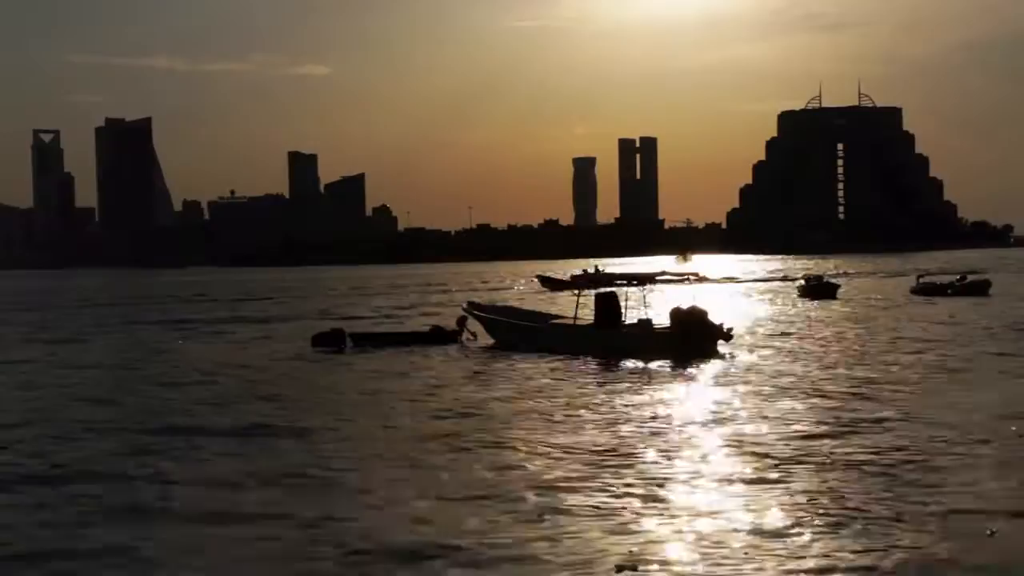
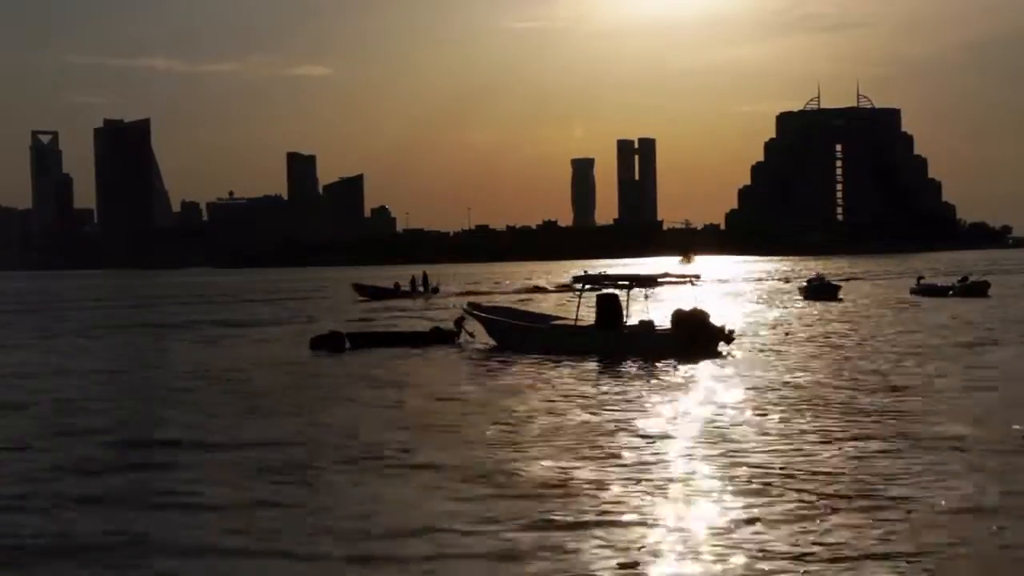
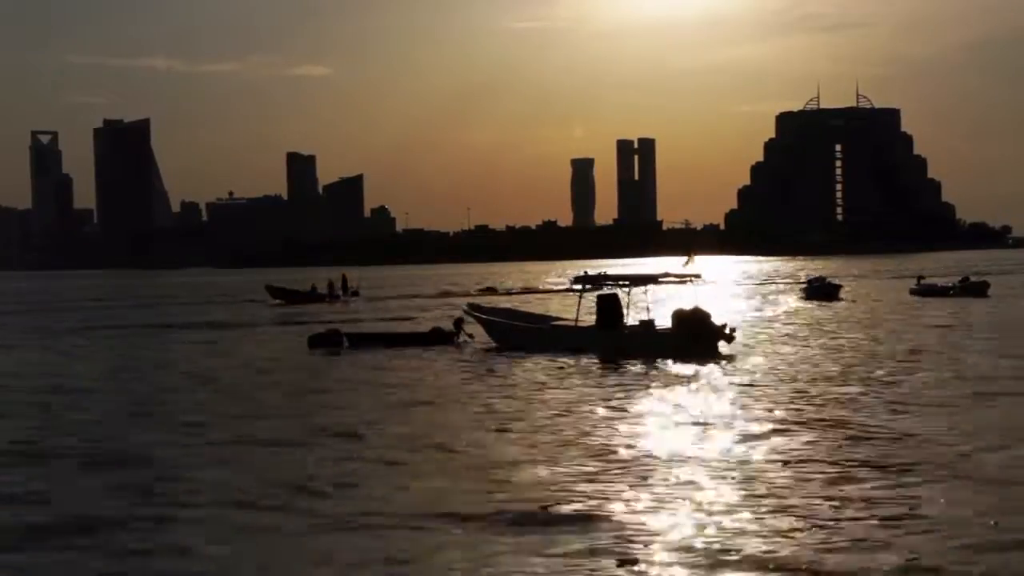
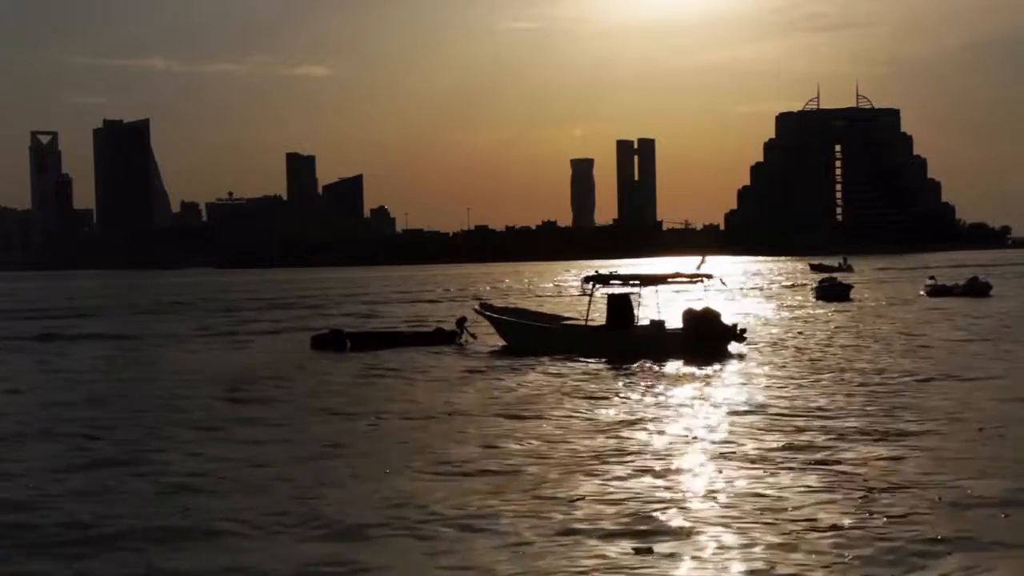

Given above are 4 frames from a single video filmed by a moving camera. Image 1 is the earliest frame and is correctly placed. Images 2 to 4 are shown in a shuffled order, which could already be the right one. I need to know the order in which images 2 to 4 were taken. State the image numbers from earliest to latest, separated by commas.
2, 3, 4
